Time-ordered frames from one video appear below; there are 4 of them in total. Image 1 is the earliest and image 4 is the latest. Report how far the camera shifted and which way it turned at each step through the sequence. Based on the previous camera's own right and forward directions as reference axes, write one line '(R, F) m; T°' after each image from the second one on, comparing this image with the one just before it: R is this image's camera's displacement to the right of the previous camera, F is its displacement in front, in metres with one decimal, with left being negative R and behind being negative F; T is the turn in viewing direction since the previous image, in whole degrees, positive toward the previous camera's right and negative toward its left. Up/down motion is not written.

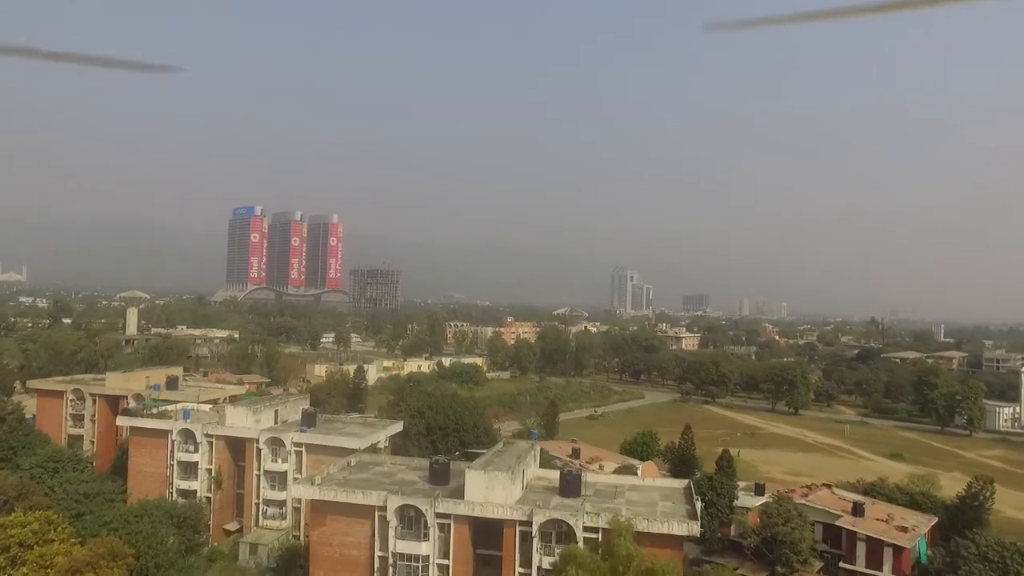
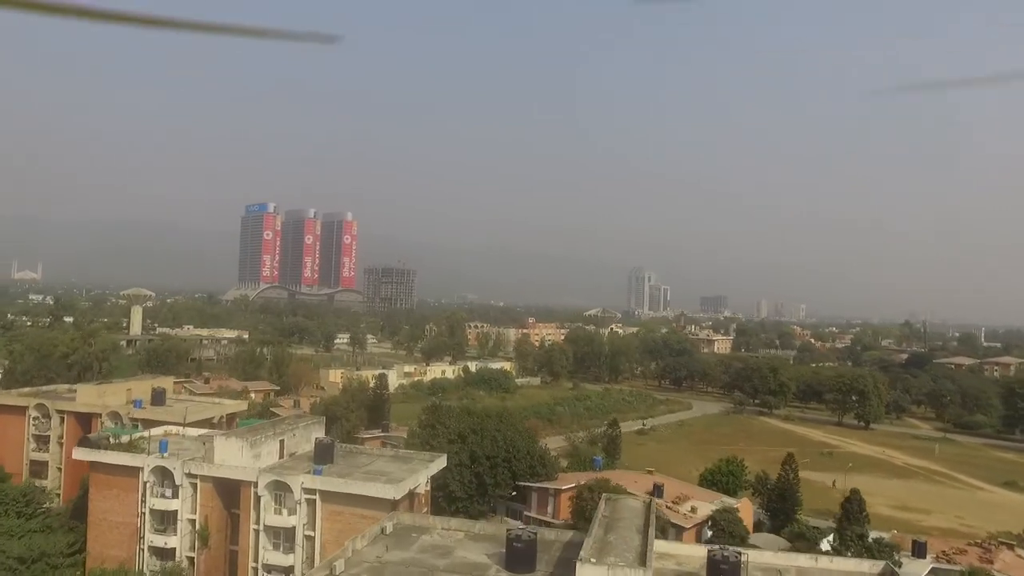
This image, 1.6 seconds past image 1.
(-1.3, +4.0) m; -1°
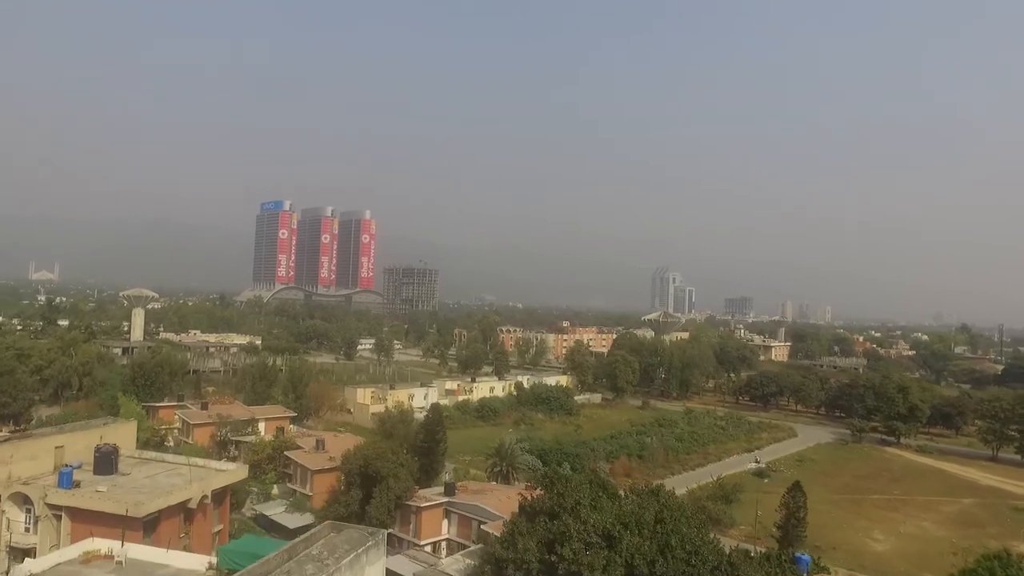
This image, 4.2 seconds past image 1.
(-2.4, +6.7) m; -1°
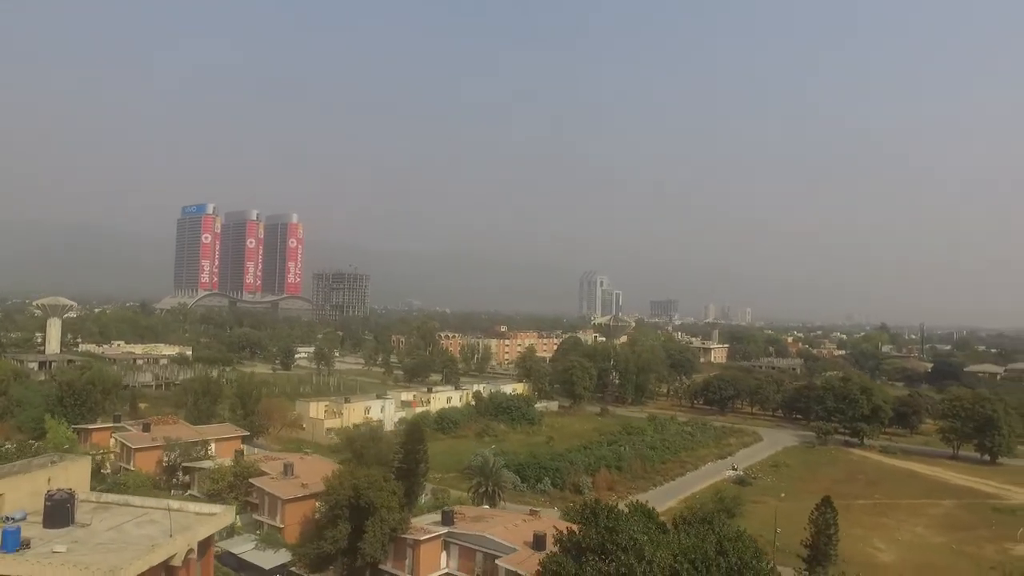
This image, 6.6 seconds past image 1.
(-1.6, +1.5) m; +6°
